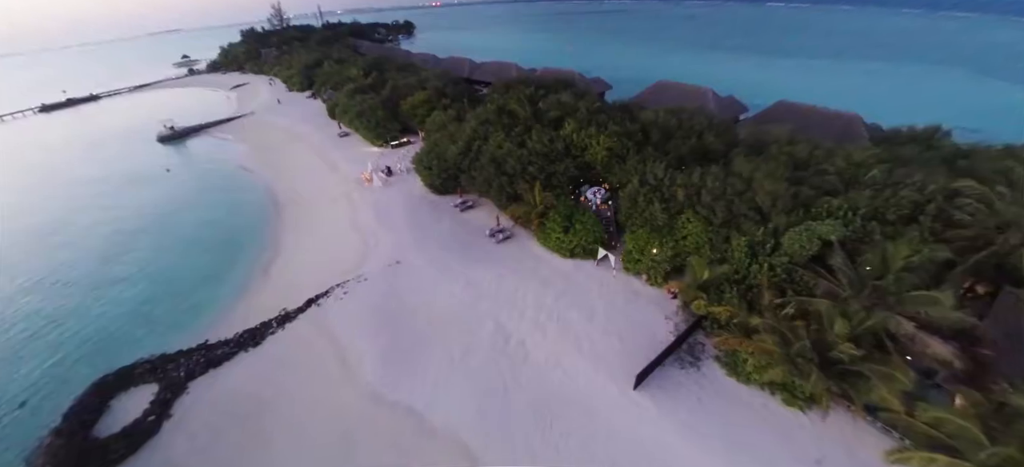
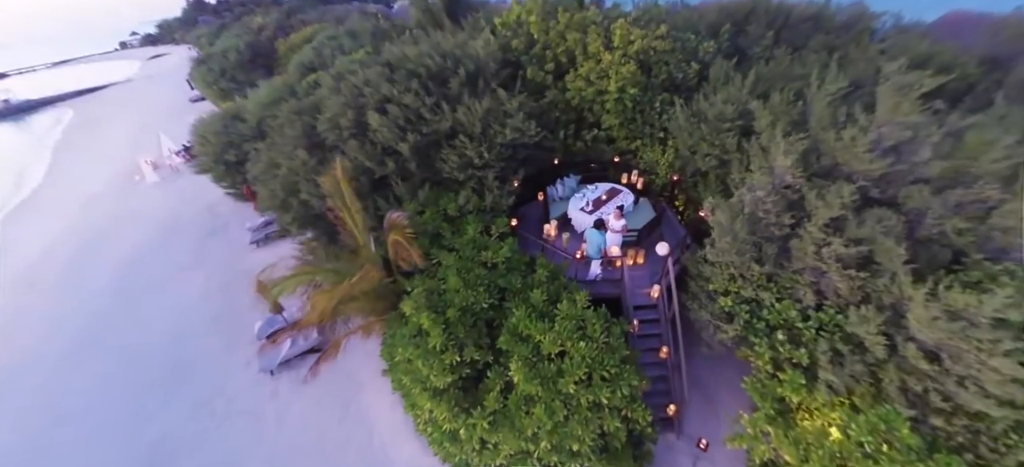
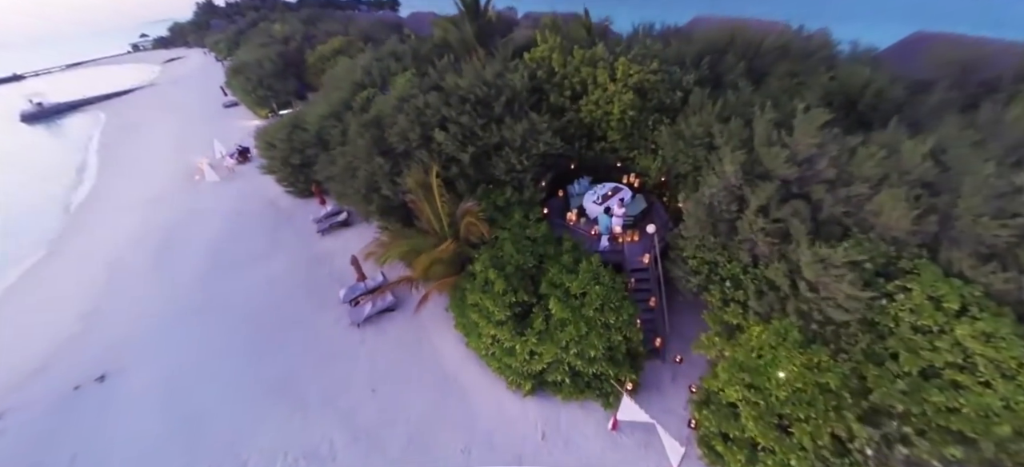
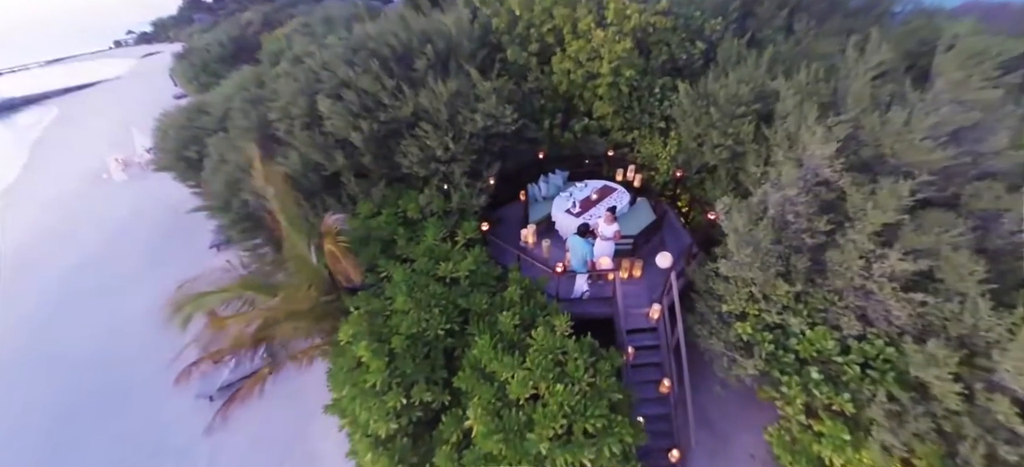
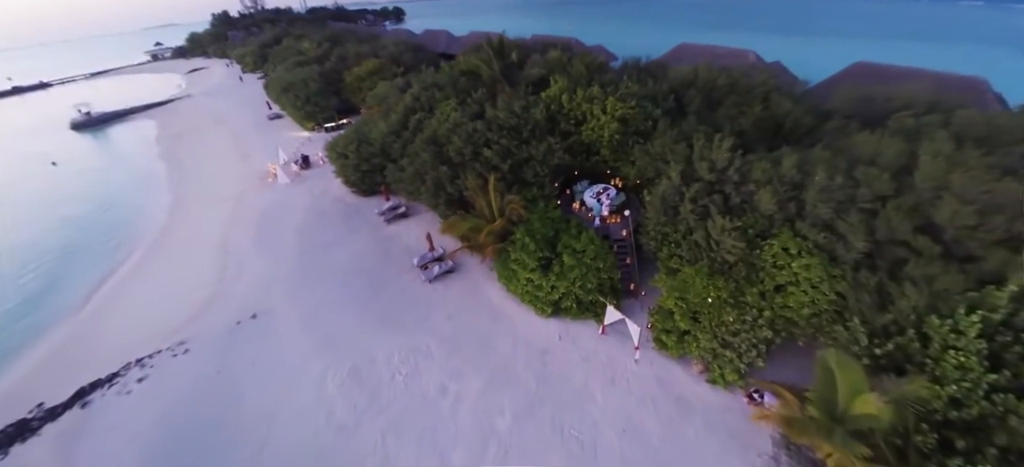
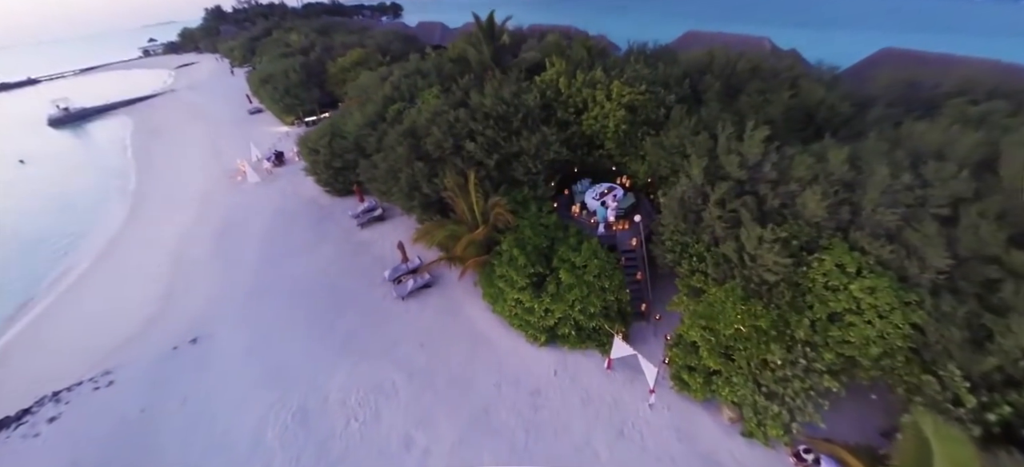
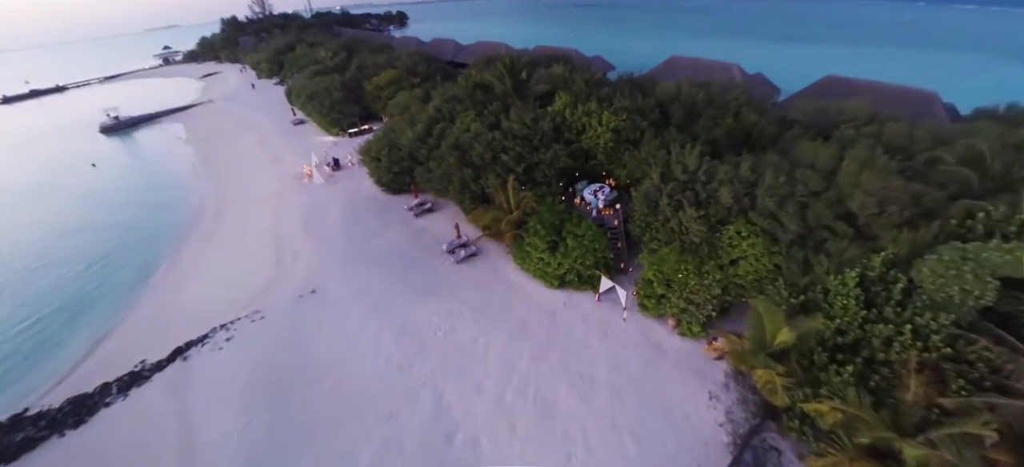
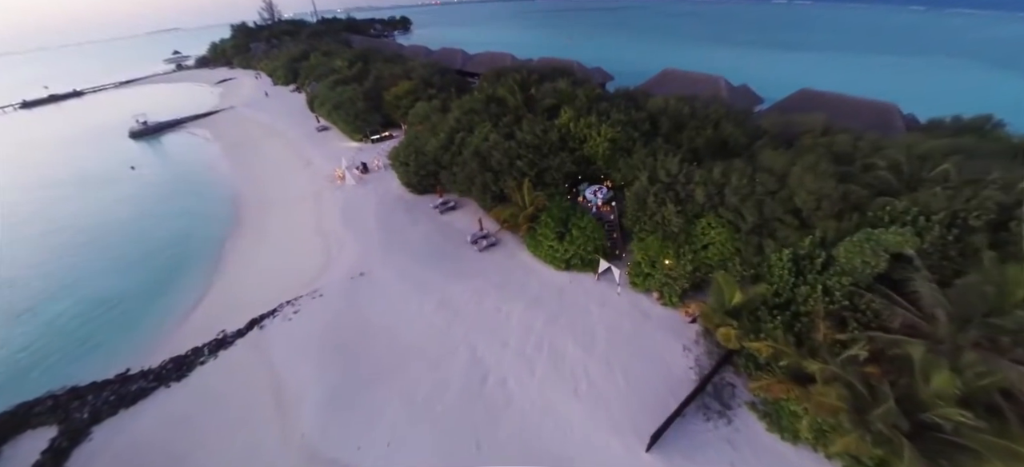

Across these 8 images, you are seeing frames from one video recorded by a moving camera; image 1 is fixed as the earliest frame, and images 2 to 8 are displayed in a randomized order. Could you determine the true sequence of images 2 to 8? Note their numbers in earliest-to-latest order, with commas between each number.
8, 7, 5, 6, 3, 2, 4
